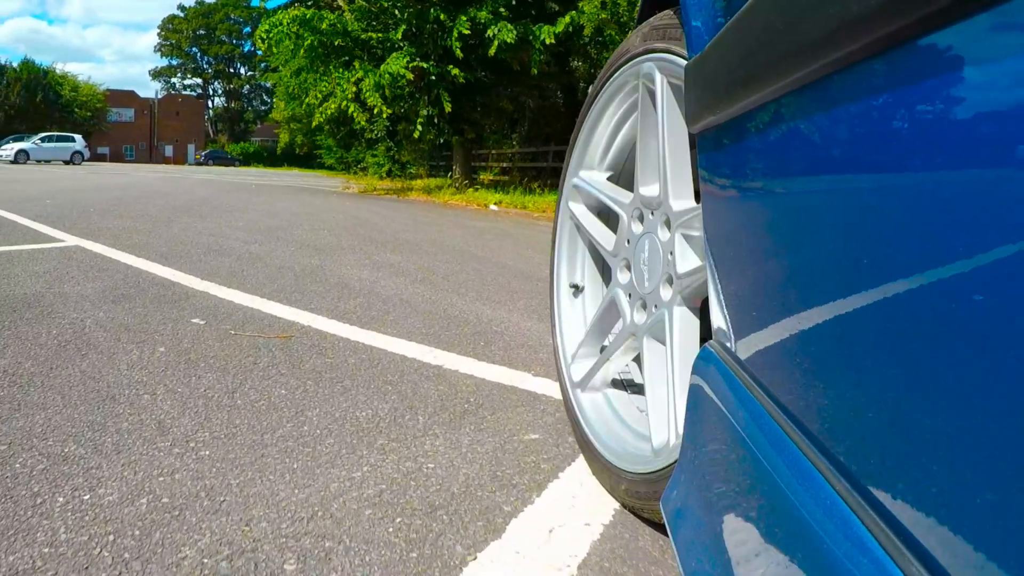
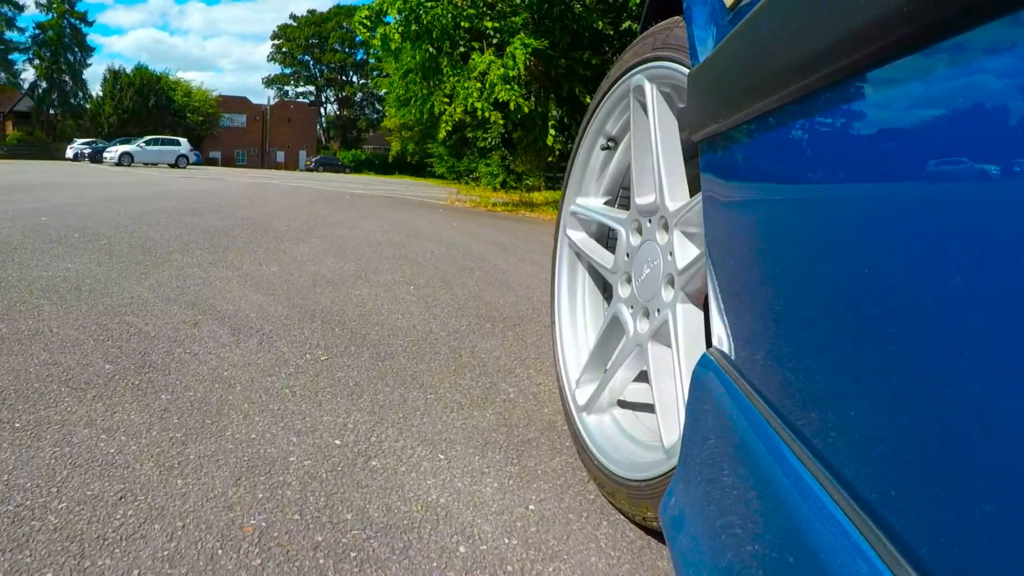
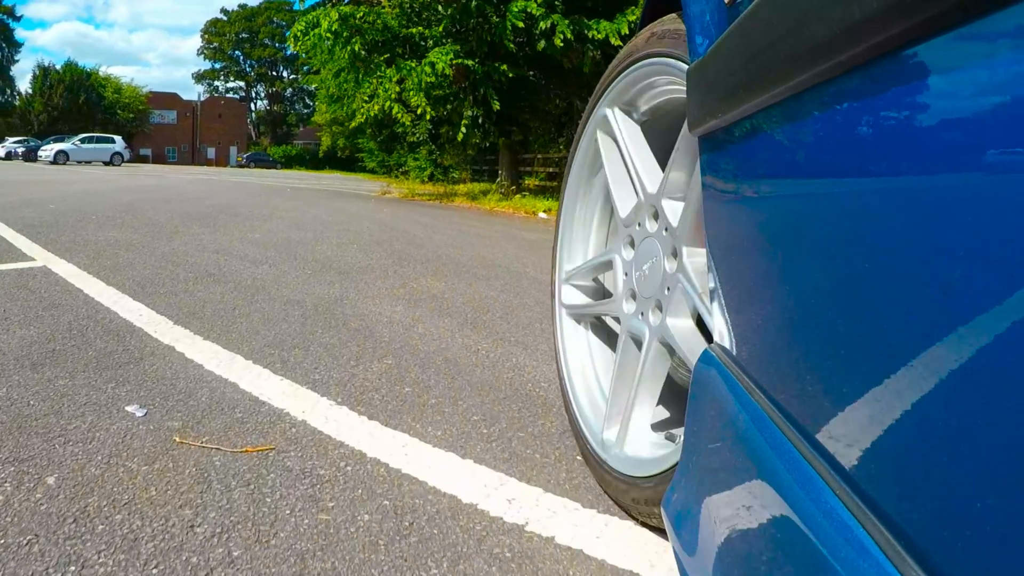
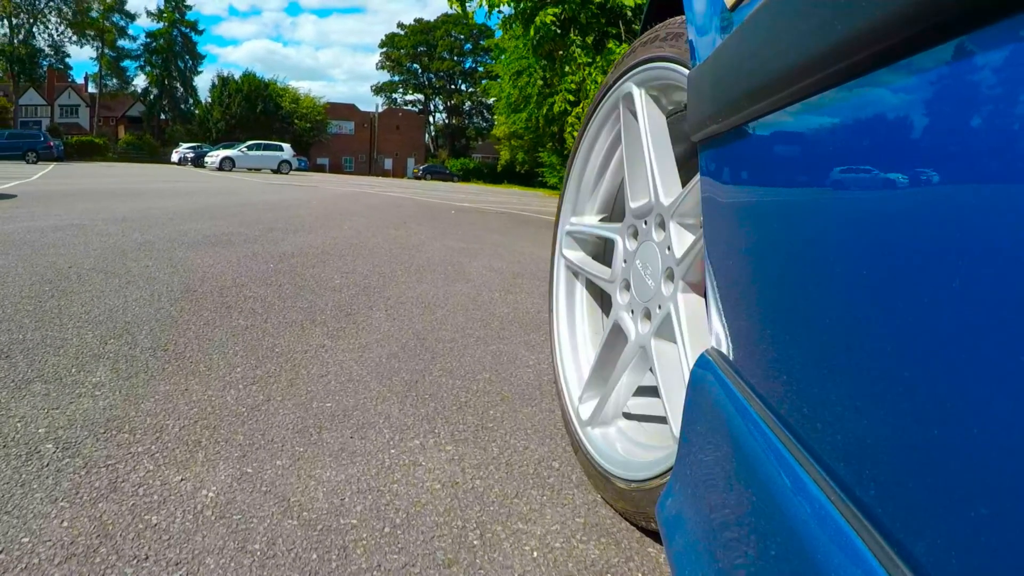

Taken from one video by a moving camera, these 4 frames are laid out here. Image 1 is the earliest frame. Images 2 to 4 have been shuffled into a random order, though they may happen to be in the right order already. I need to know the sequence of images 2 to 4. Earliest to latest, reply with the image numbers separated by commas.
3, 2, 4
